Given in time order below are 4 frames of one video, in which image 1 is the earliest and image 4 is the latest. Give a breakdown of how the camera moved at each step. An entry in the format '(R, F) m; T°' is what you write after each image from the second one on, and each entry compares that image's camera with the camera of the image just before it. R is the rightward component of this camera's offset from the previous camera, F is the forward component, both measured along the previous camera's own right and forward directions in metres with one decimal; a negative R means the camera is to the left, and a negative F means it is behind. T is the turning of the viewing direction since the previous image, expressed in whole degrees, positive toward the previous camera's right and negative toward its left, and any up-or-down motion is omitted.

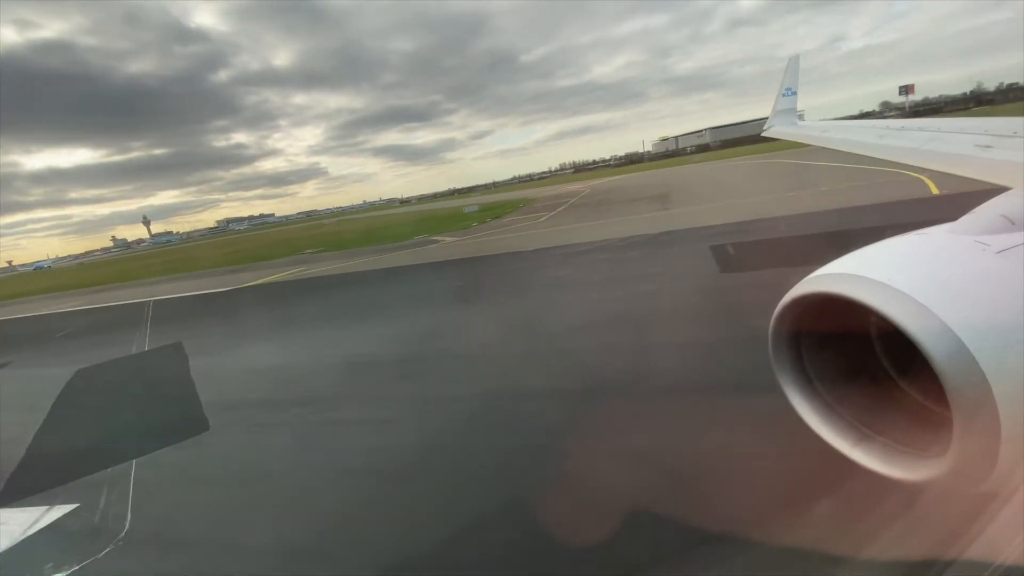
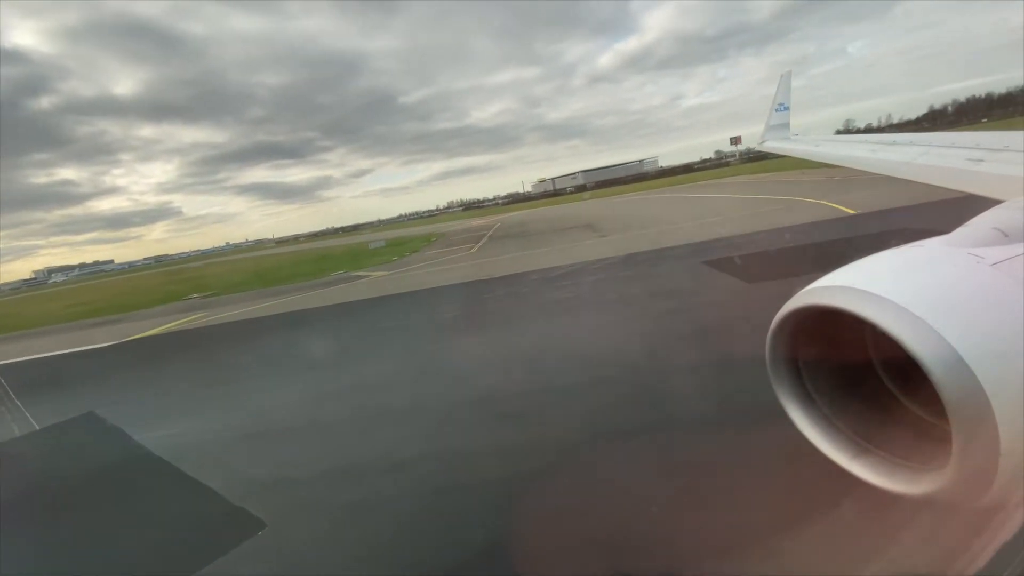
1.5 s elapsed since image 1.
(-1.0, +0.7) m; +13°
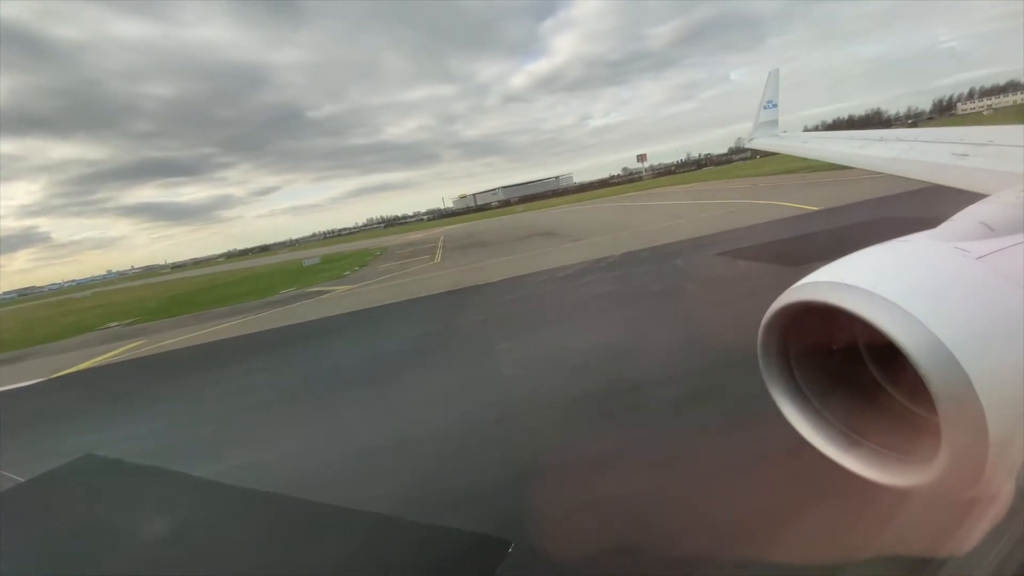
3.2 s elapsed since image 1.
(-0.9, +0.3) m; +9°
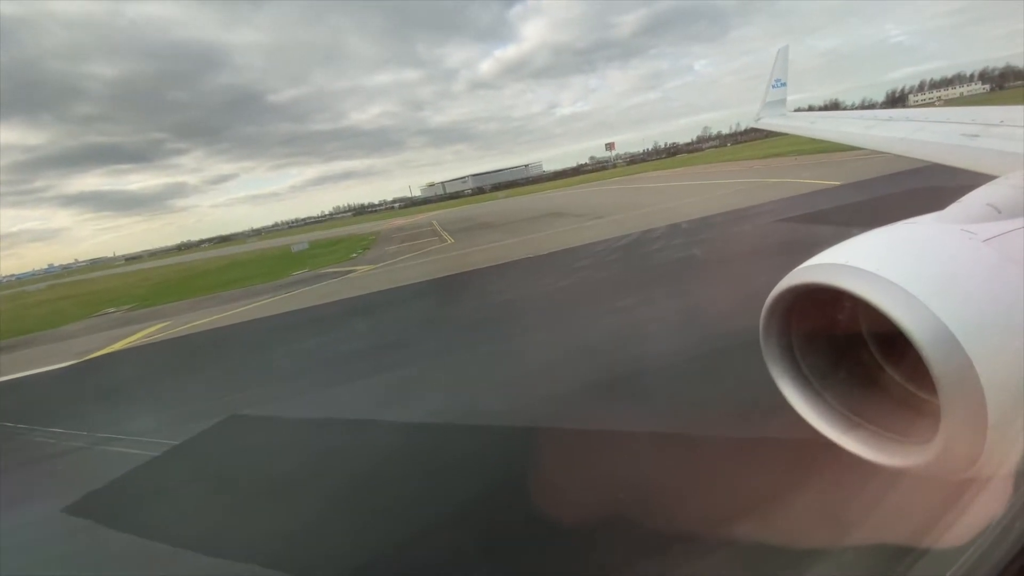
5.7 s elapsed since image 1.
(-0.8, -0.1) m; +4°
